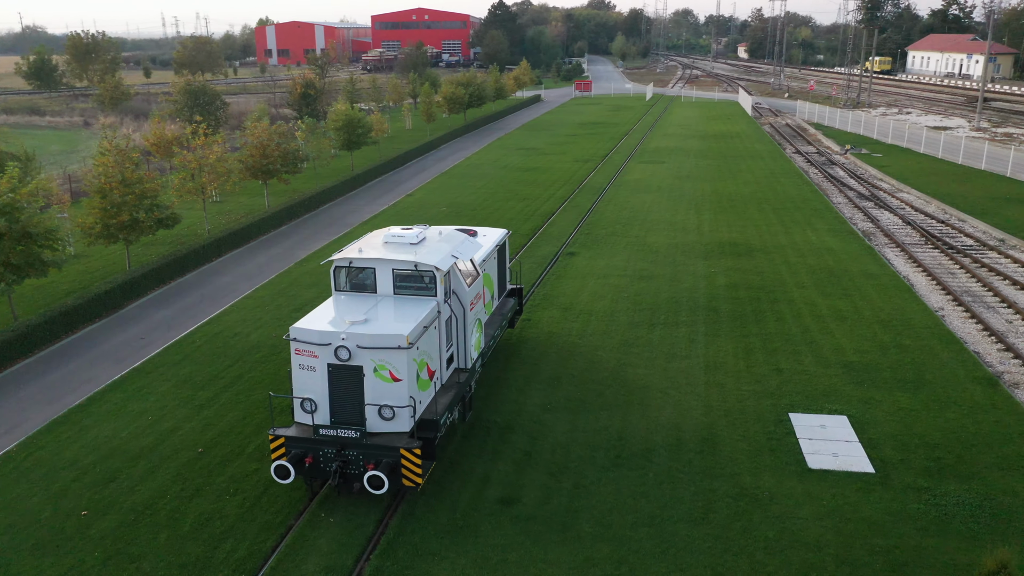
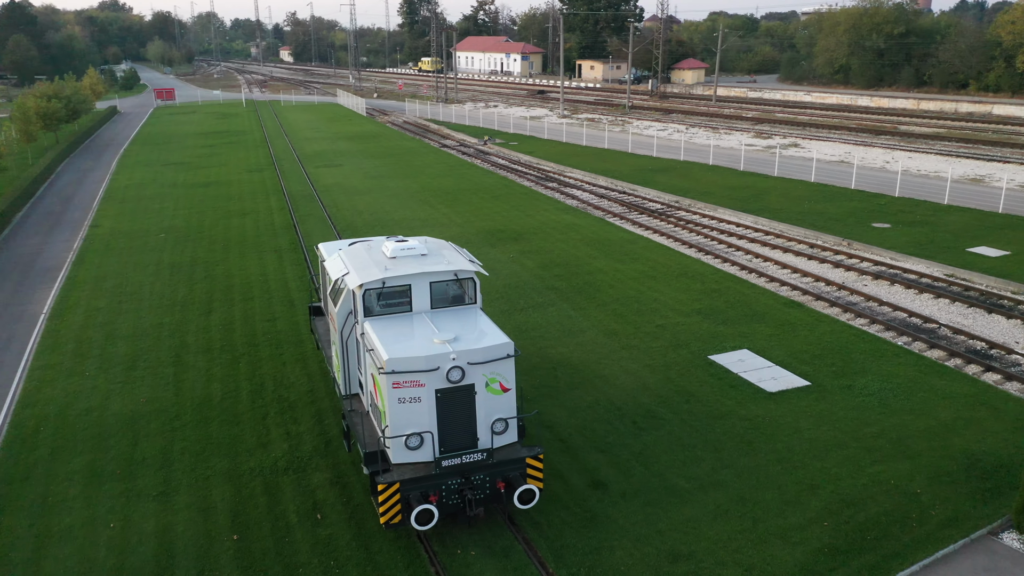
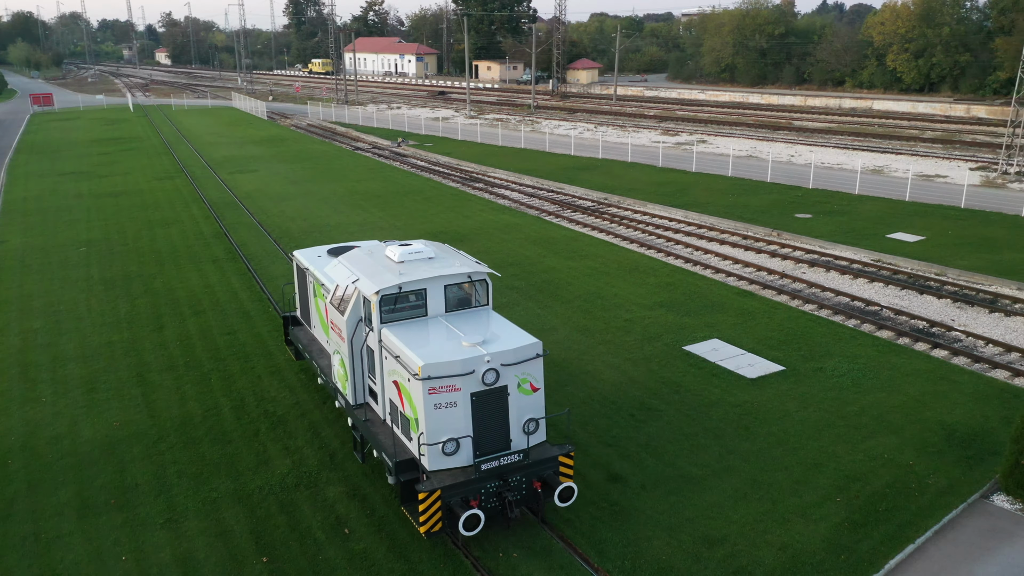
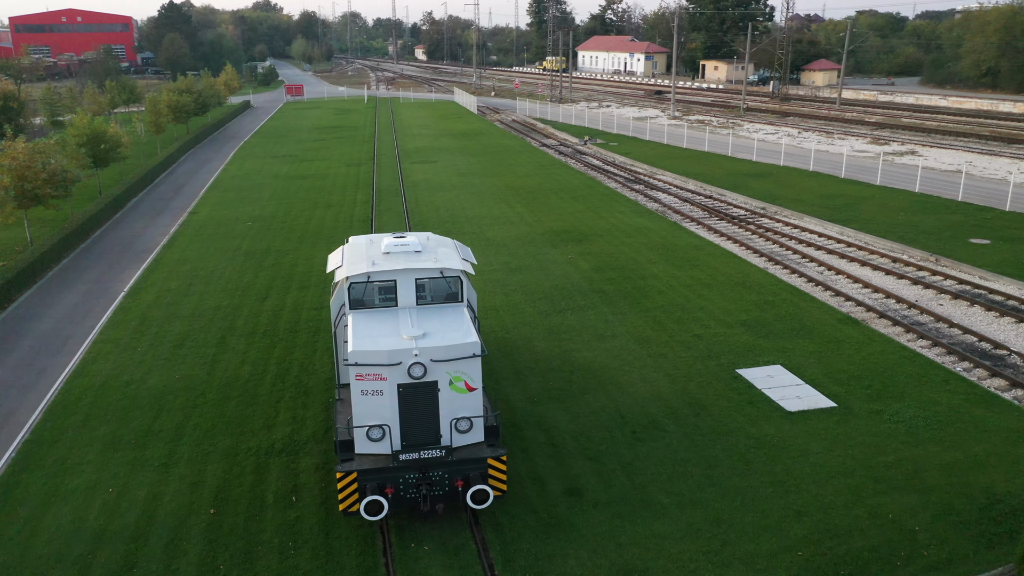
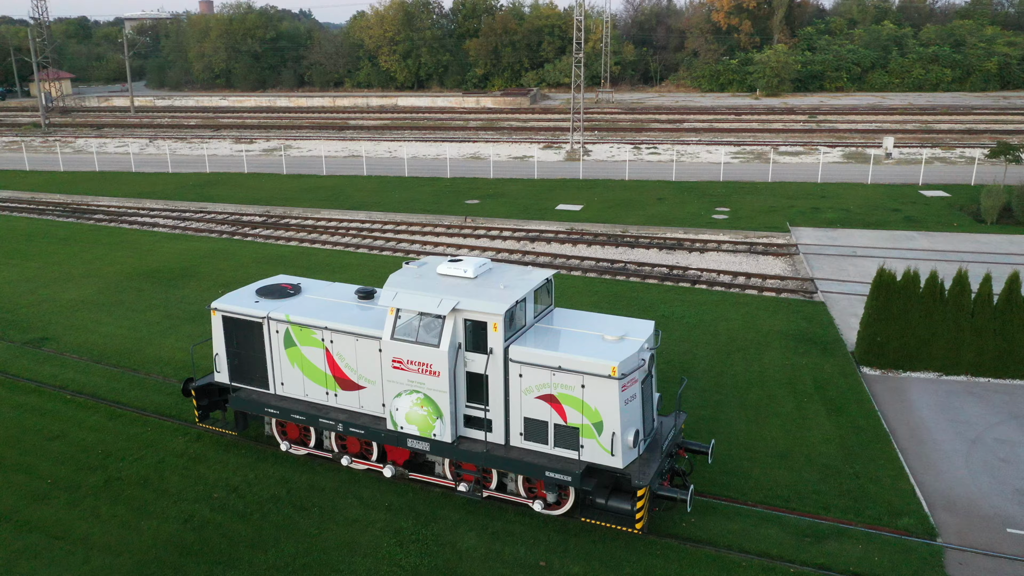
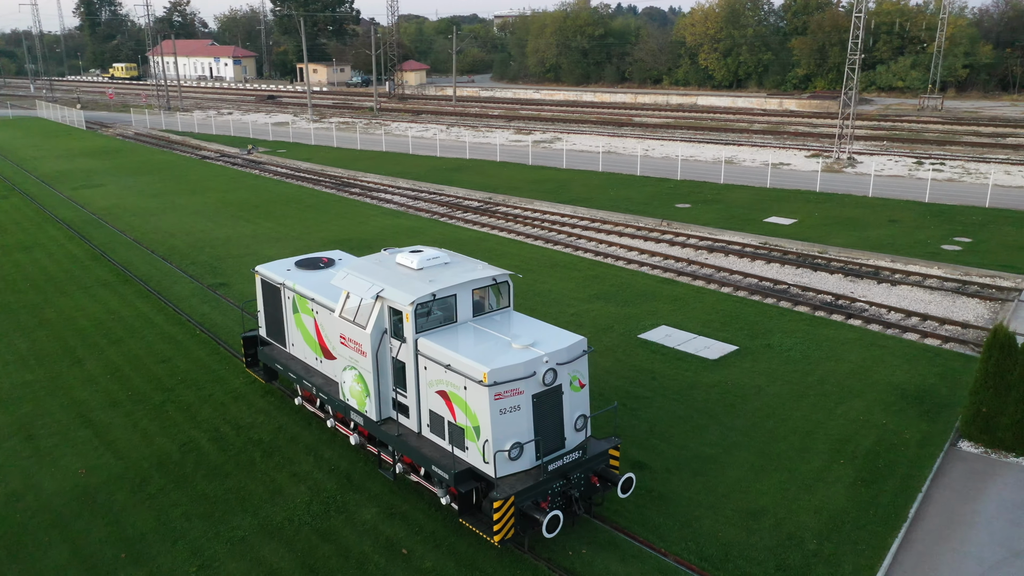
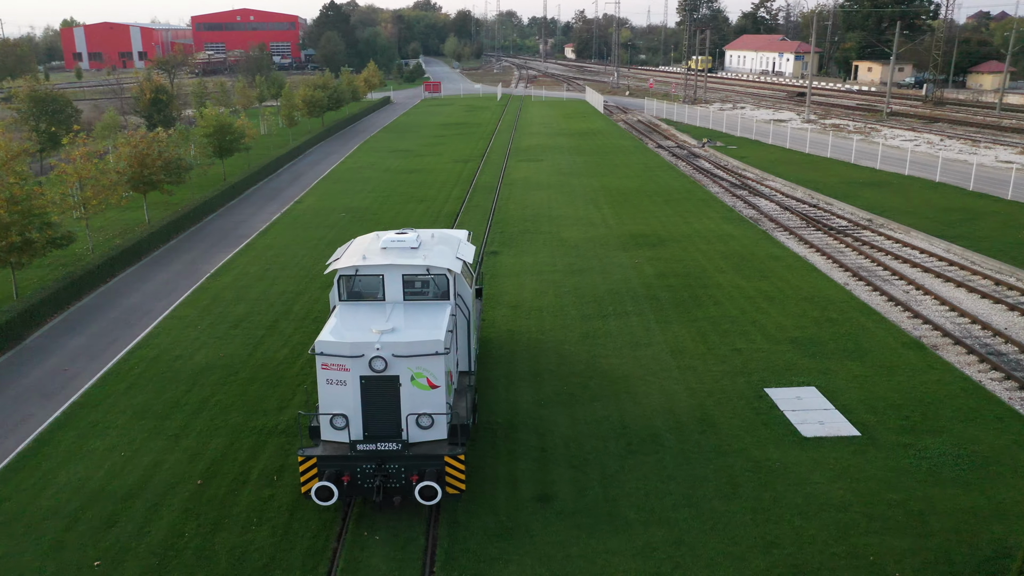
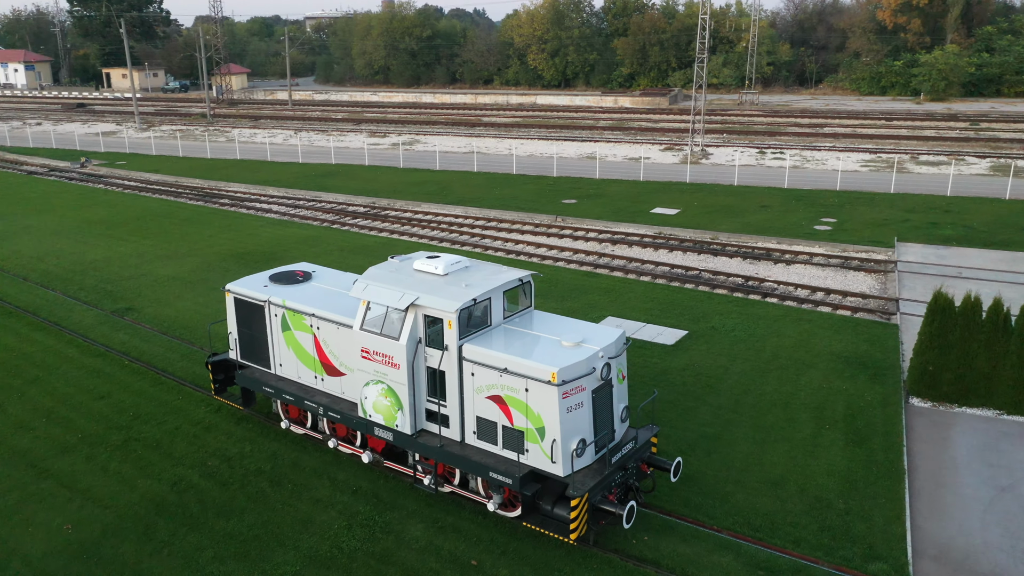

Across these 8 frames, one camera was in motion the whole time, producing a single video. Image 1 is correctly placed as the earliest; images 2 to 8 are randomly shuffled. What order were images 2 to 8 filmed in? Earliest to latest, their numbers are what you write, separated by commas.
7, 4, 2, 3, 6, 8, 5
